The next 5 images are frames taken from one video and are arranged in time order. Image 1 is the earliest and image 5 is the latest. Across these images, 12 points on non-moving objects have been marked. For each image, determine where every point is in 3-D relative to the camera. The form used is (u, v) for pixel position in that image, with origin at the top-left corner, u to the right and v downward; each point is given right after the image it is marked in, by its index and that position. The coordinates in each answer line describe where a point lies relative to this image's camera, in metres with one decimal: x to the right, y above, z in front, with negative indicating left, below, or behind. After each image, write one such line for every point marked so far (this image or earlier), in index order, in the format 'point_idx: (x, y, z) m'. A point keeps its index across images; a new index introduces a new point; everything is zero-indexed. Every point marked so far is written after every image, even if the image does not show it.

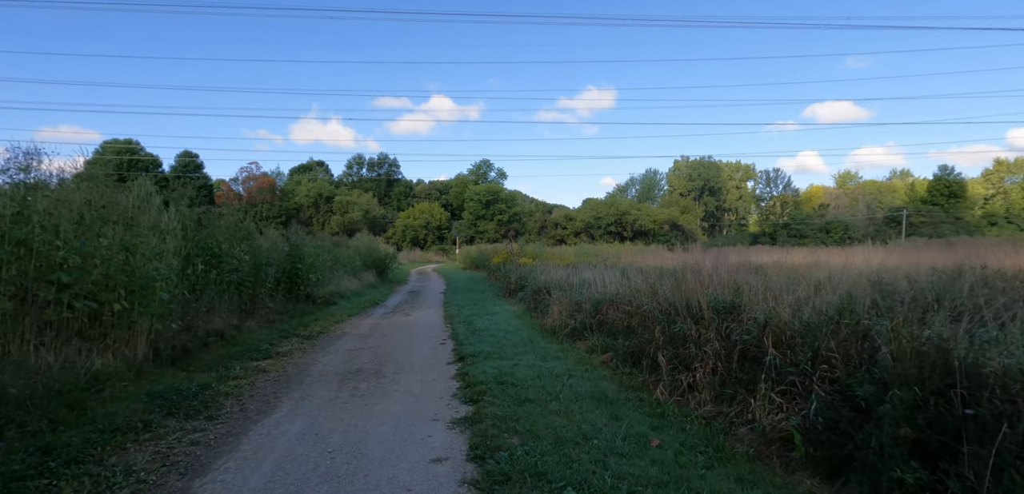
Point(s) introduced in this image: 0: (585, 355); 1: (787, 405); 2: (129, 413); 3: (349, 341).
0: (+1.3, -1.9, +9.1) m
1: (+2.6, -1.5, +4.9) m
2: (-4.1, -1.8, +5.5) m
3: (-3.4, -2.0, +10.9) m
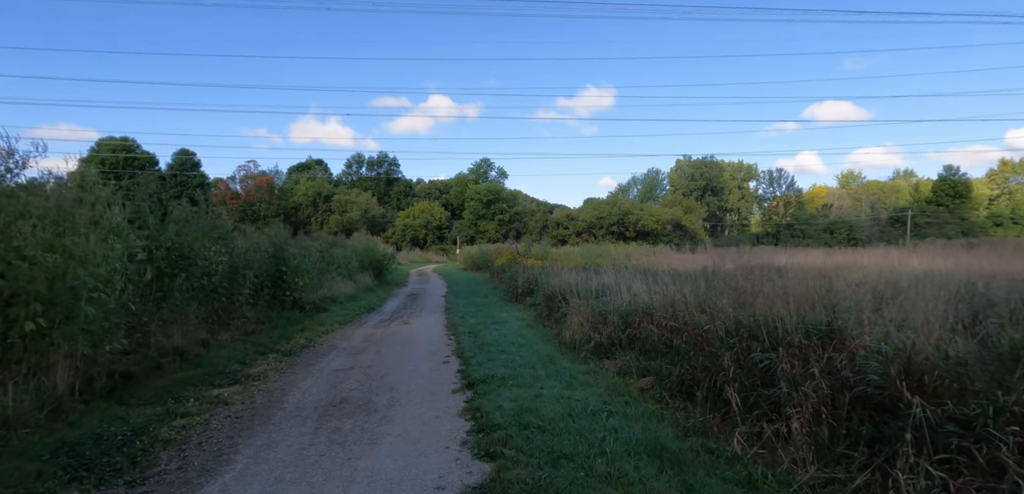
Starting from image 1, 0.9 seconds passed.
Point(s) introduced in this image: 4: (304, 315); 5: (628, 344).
0: (+1.6, -1.9, +7.5) m
1: (+2.9, -1.6, +3.4) m
2: (-3.9, -1.8, +4.0) m
3: (-3.1, -2.0, +9.3) m
4: (-5.5, -1.8, +13.7) m
5: (+2.0, -1.6, +8.7) m
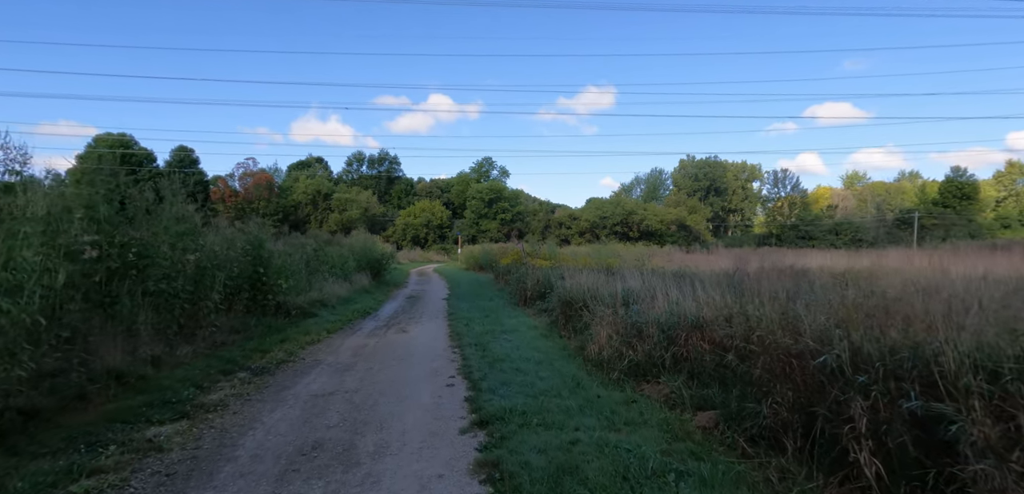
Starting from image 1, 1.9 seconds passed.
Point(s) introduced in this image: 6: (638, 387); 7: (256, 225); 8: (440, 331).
0: (+1.8, -1.9, +6.0) m
1: (+3.2, -1.6, +1.8) m
2: (-3.6, -1.8, +2.4) m
3: (-2.9, -2.0, +7.7) m
4: (-5.3, -1.8, +12.1) m
5: (+2.2, -1.6, +7.1) m
6: (+1.8, -1.9, +7.2) m
7: (-6.2, +0.5, +12.7) m
8: (-1.7, -2.0, +12.3) m
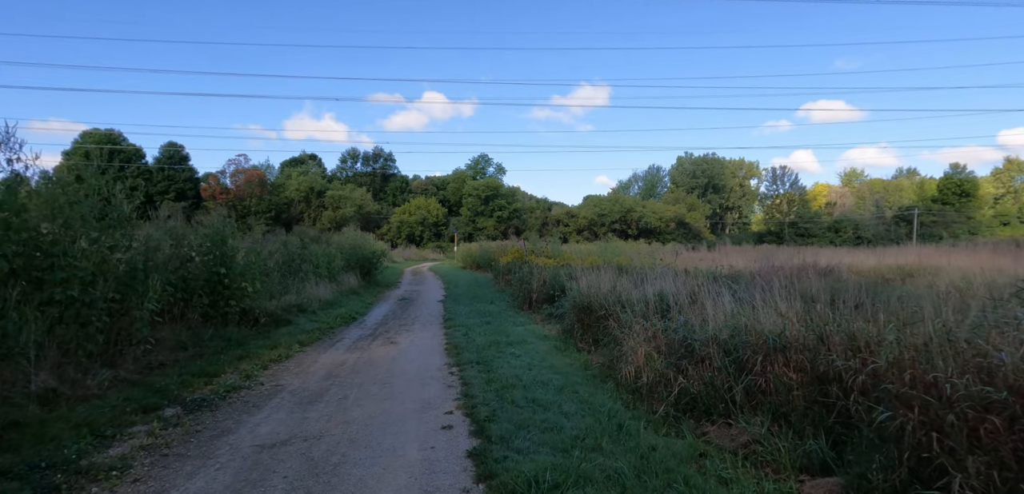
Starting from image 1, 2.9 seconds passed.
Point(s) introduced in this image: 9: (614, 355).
0: (+2.0, -1.9, +4.1) m
1: (+3.4, -1.5, 0.0) m
2: (-3.4, -1.7, +0.6) m
3: (-2.7, -1.9, +5.9) m
4: (-5.1, -1.7, +10.2) m
5: (+2.4, -1.6, +5.3) m
6: (+1.9, -1.9, +5.3) m
7: (-6.1, +0.6, +10.8) m
8: (-1.6, -1.9, +10.5) m
9: (+1.5, -1.6, +7.9) m
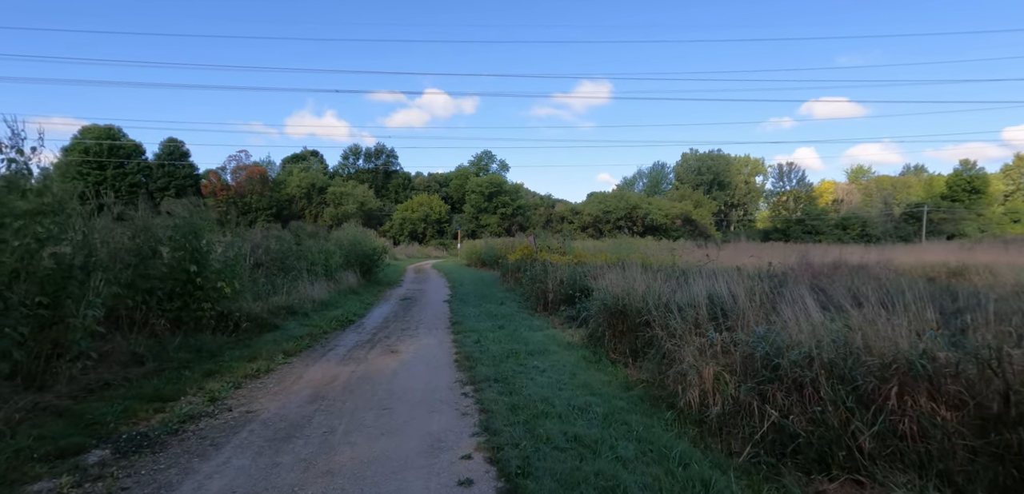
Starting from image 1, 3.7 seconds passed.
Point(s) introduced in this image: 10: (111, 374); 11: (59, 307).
0: (+2.3, -1.8, +2.7) m
1: (+3.7, -1.5, -1.5) m
2: (-3.1, -1.7, -0.9) m
3: (-2.4, -1.8, +4.4) m
4: (-4.8, -1.6, +8.8) m
5: (+2.8, -1.5, +3.9) m
6: (+2.3, -1.8, +3.9) m
7: (-5.8, +0.7, +9.4) m
8: (-1.2, -1.8, +9.0) m
9: (+1.9, -1.5, +6.4) m
10: (-4.9, -1.5, +6.3) m
11: (-5.1, -0.6, +5.7) m
